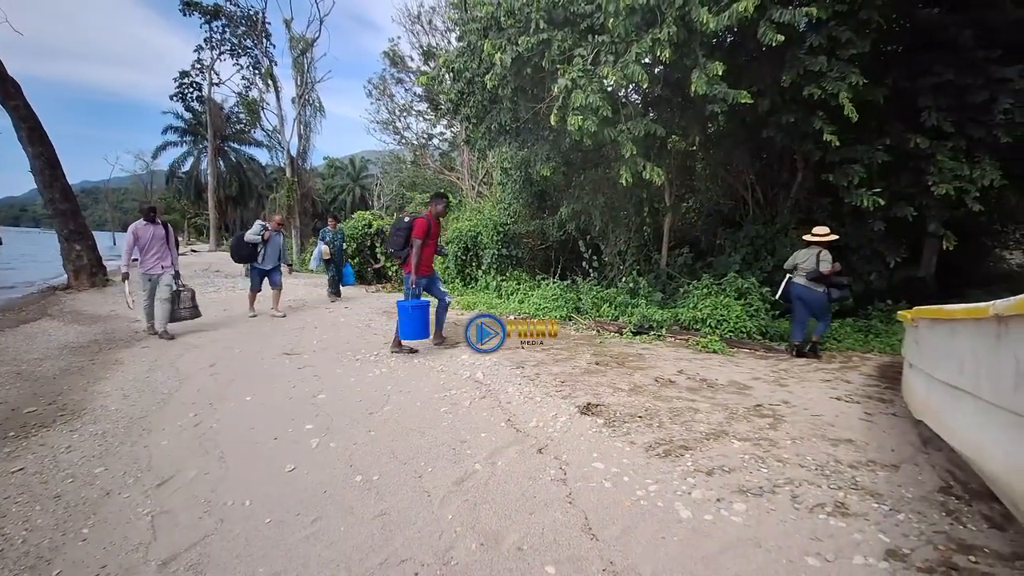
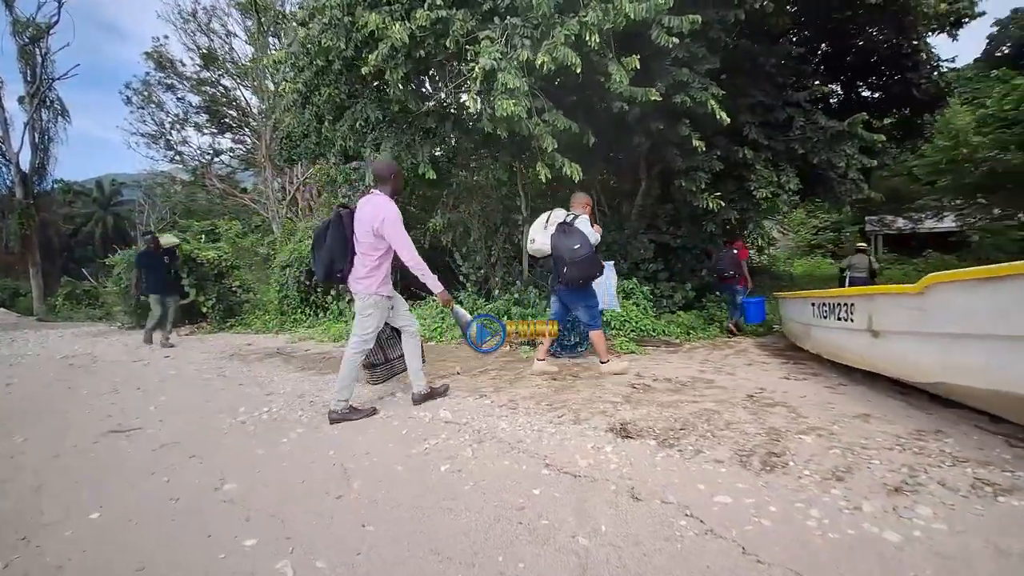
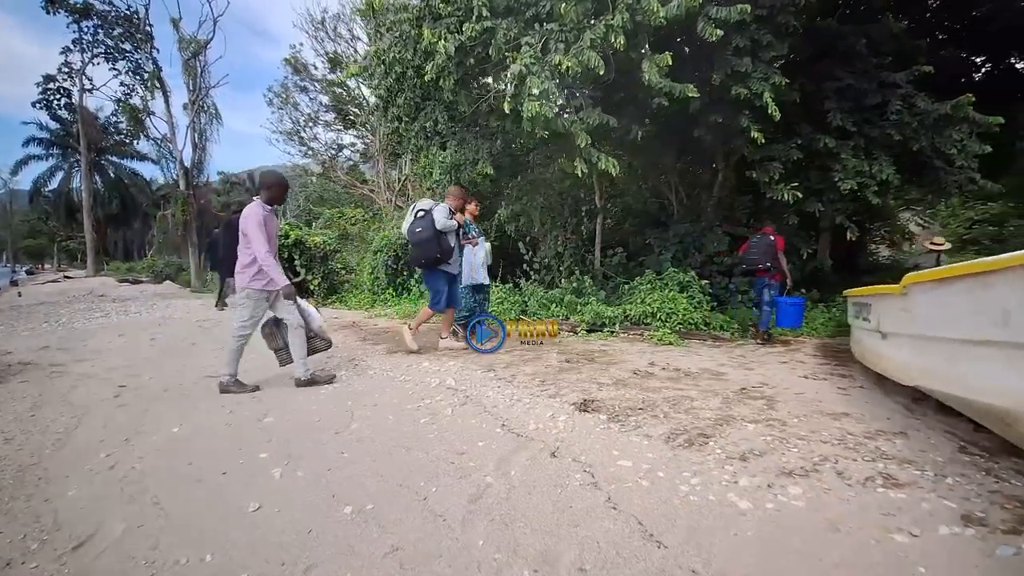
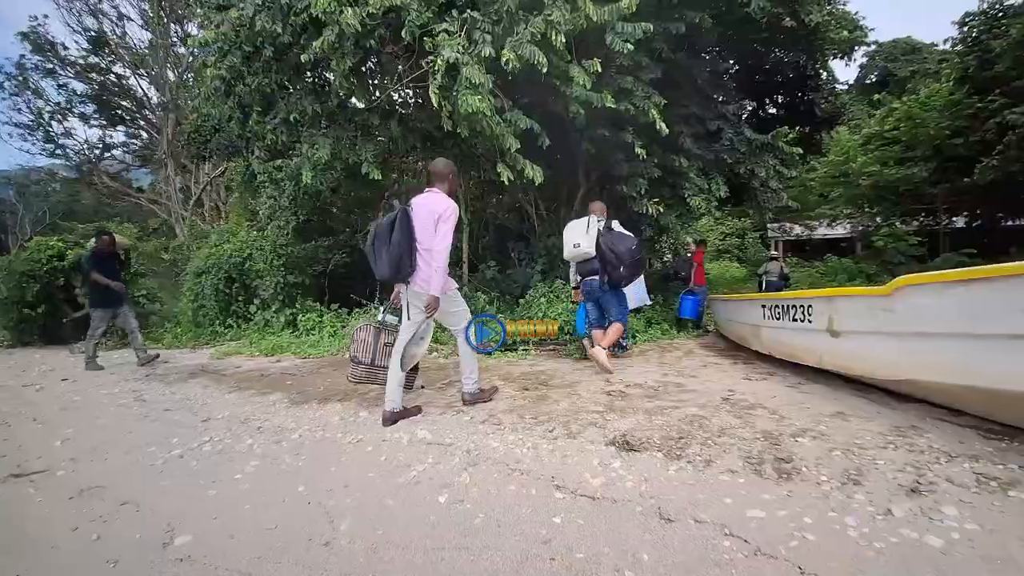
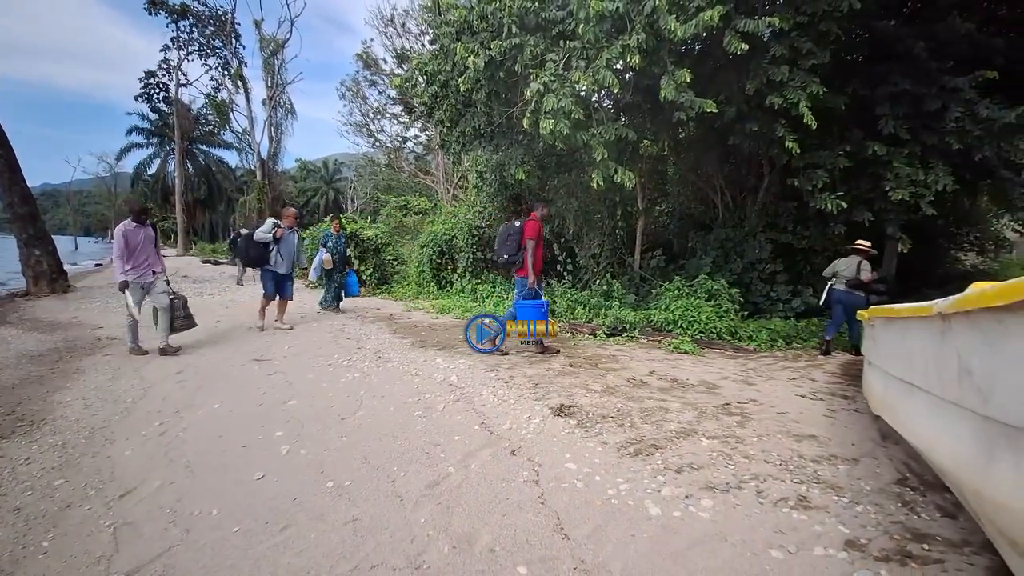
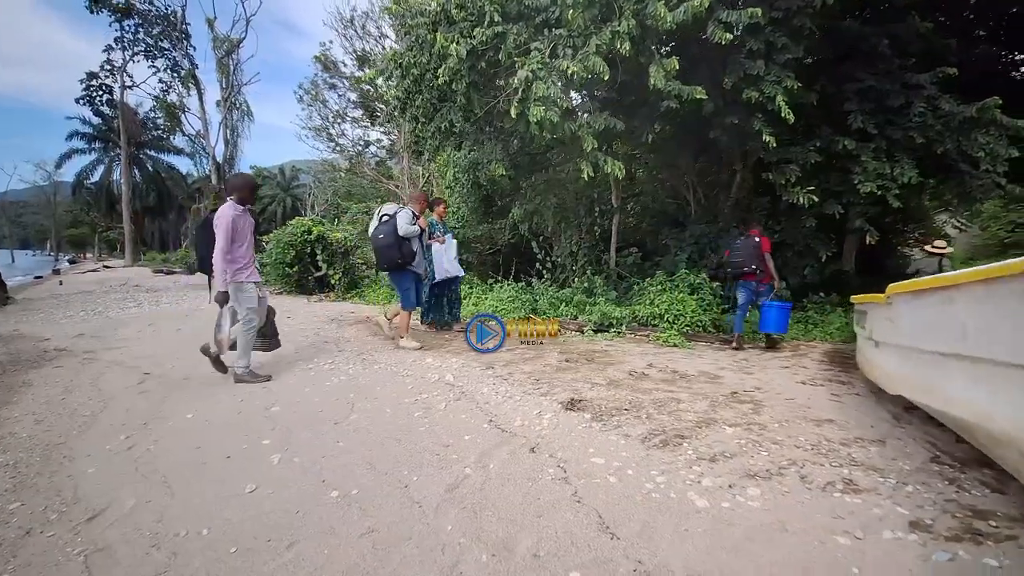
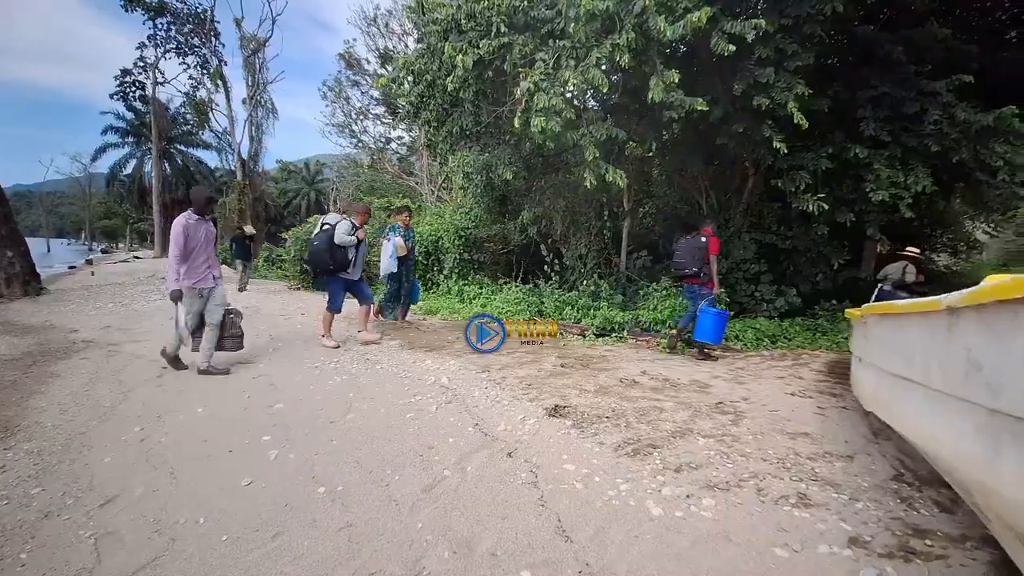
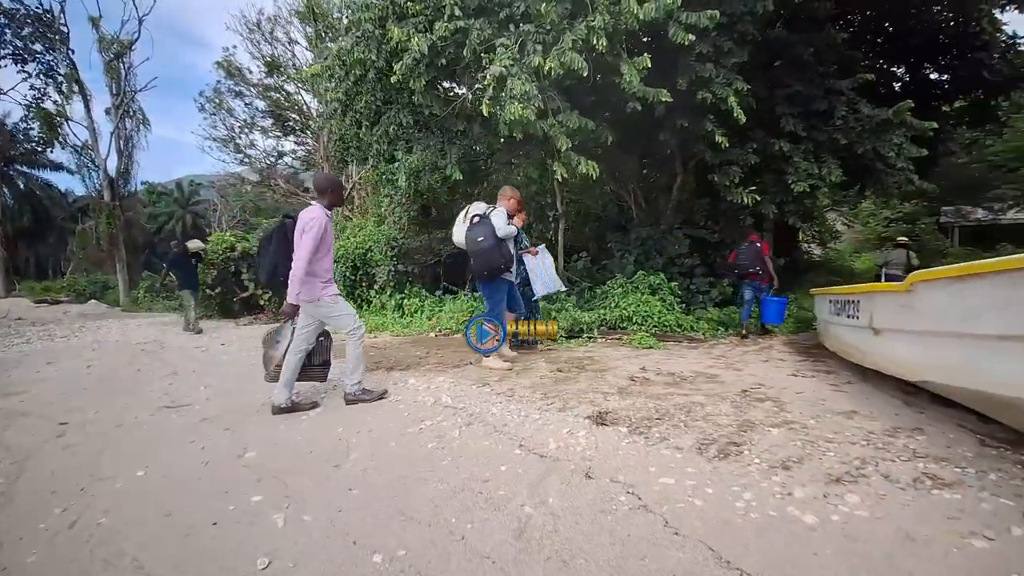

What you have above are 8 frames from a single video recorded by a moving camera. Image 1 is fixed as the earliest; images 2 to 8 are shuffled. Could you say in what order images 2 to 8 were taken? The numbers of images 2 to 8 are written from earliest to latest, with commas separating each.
5, 7, 6, 3, 8, 2, 4
